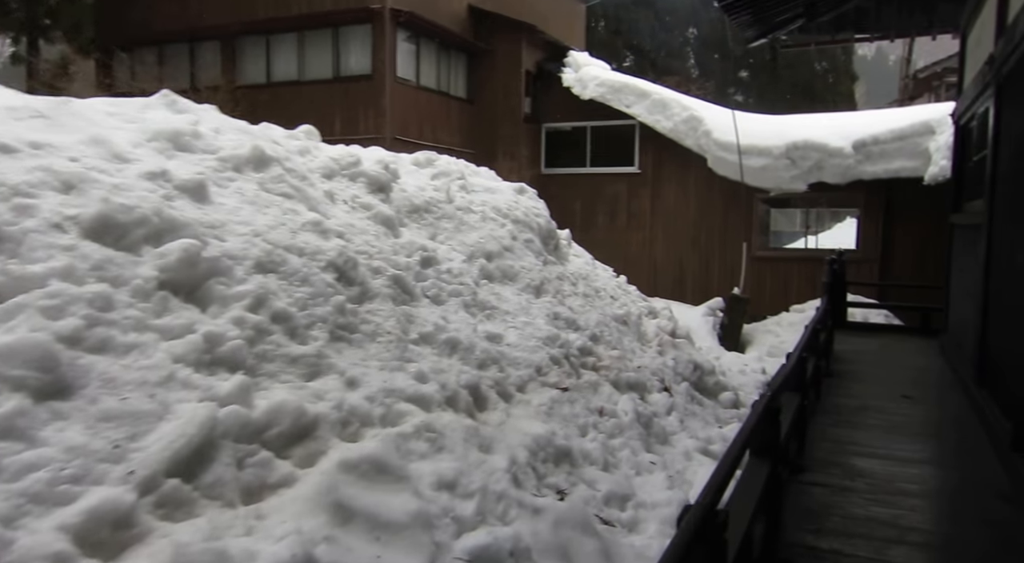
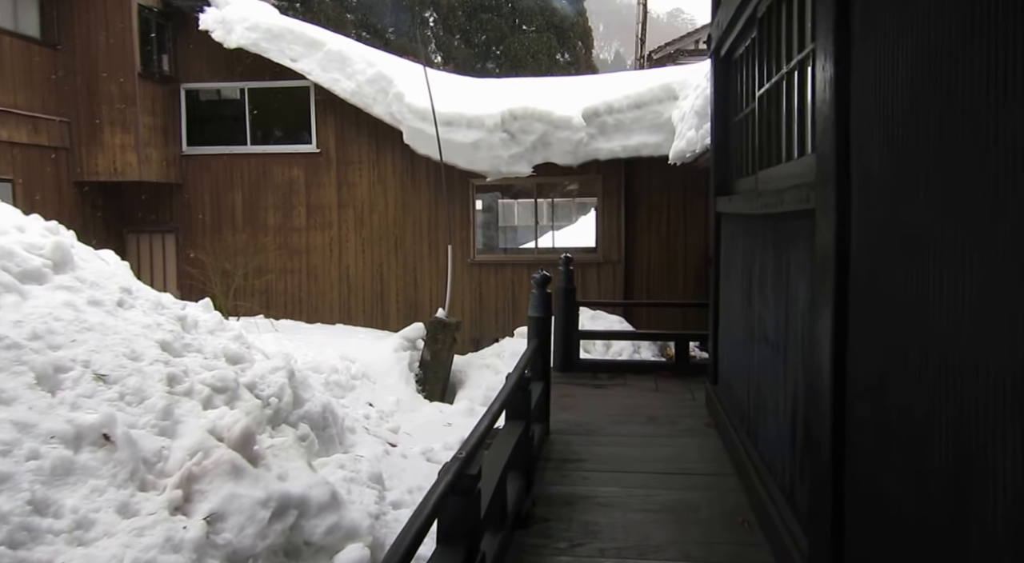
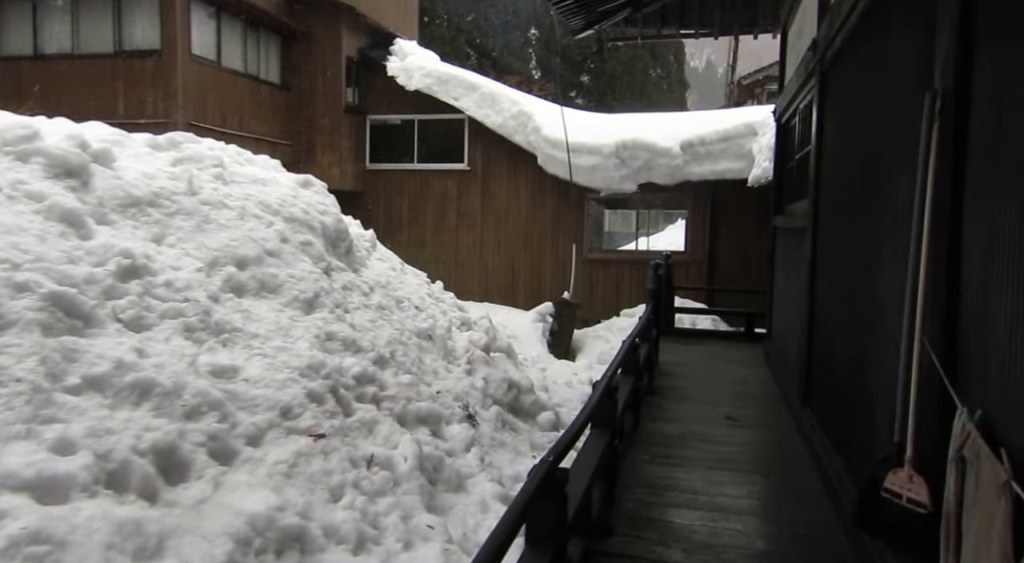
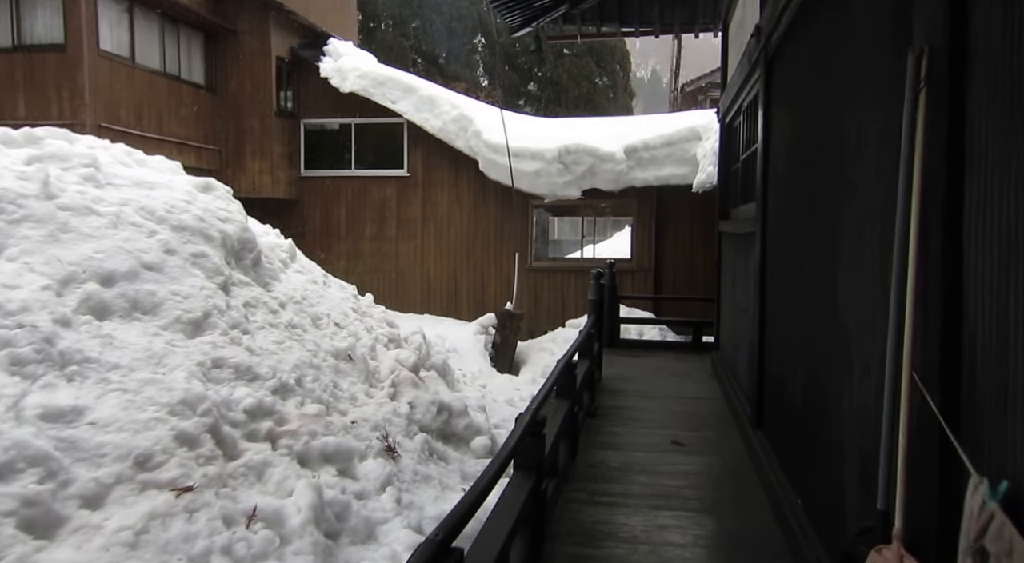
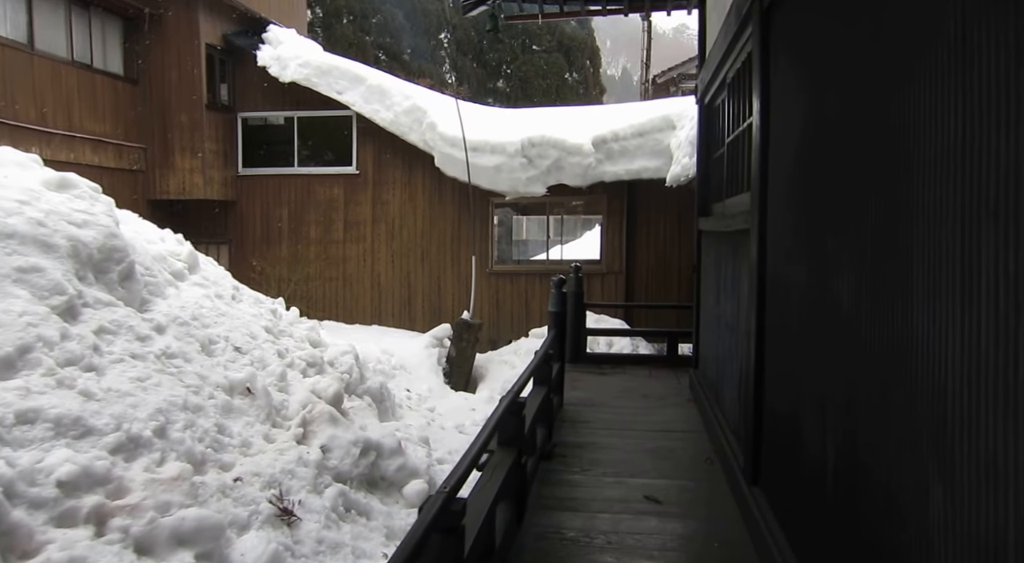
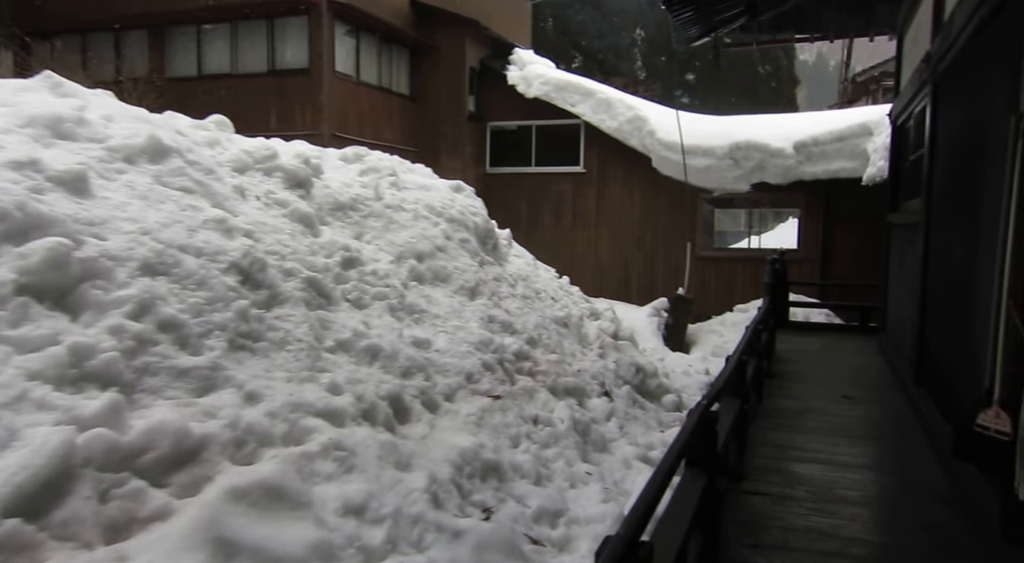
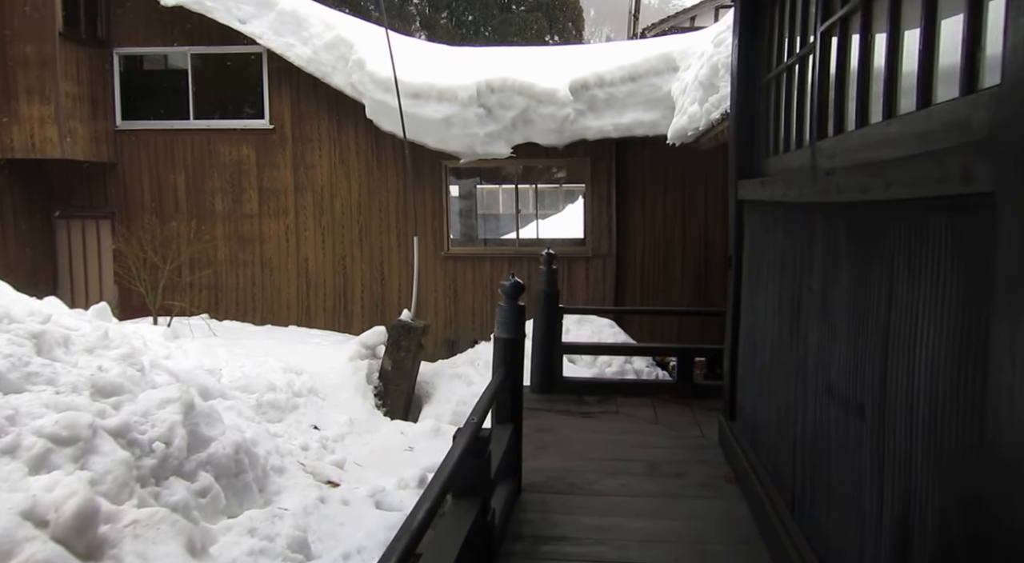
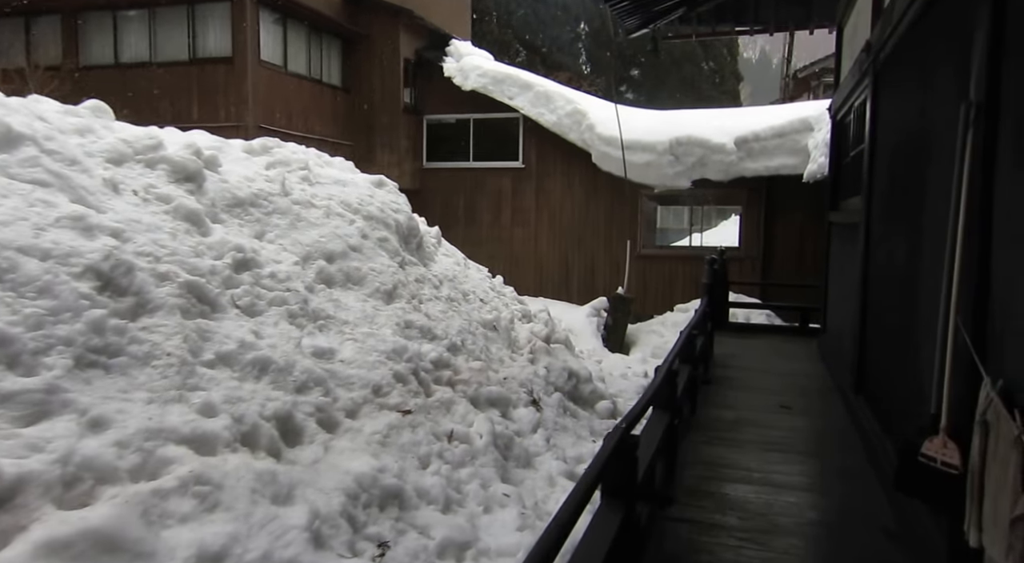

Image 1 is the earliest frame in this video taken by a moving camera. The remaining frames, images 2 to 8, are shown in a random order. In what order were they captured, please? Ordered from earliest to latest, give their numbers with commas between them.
6, 8, 3, 4, 5, 2, 7
